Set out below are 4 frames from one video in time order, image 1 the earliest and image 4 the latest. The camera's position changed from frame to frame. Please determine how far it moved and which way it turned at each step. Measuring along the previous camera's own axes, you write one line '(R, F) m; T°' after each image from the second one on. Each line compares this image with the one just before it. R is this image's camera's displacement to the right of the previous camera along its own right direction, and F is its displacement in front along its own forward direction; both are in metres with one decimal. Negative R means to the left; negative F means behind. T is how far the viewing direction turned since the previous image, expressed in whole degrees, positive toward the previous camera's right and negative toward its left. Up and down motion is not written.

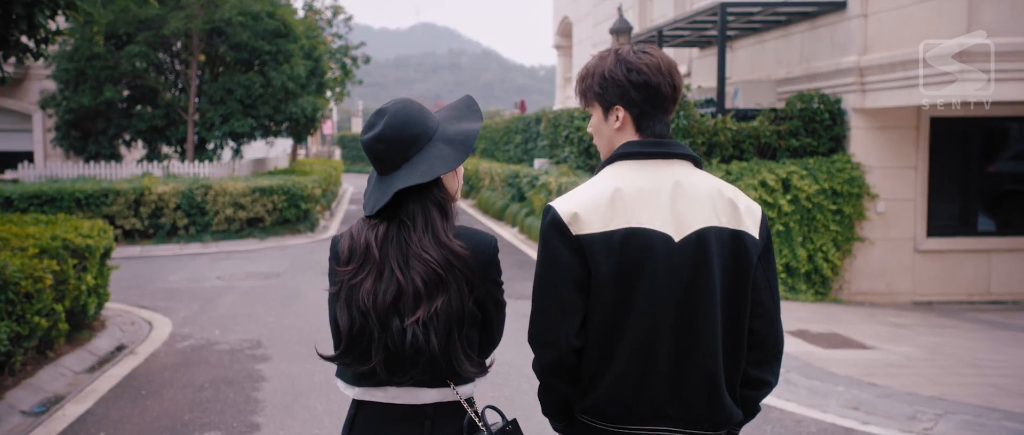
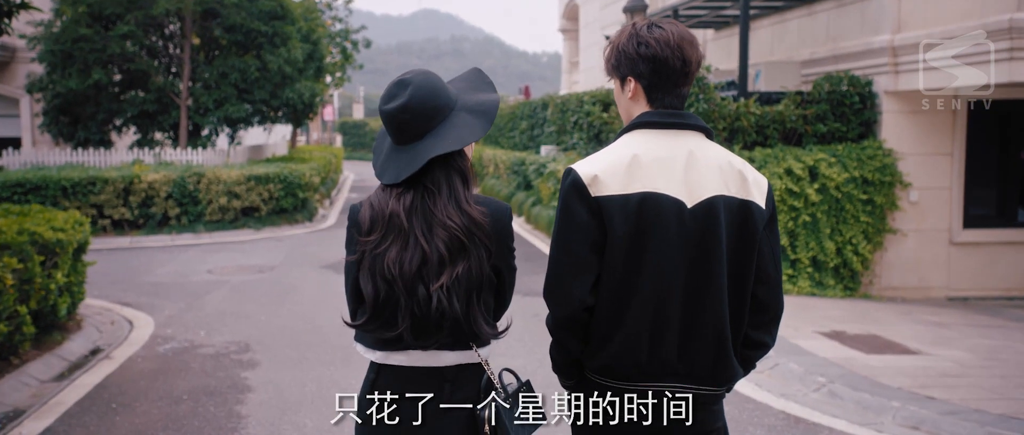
(-0.1, +0.7) m; 0°
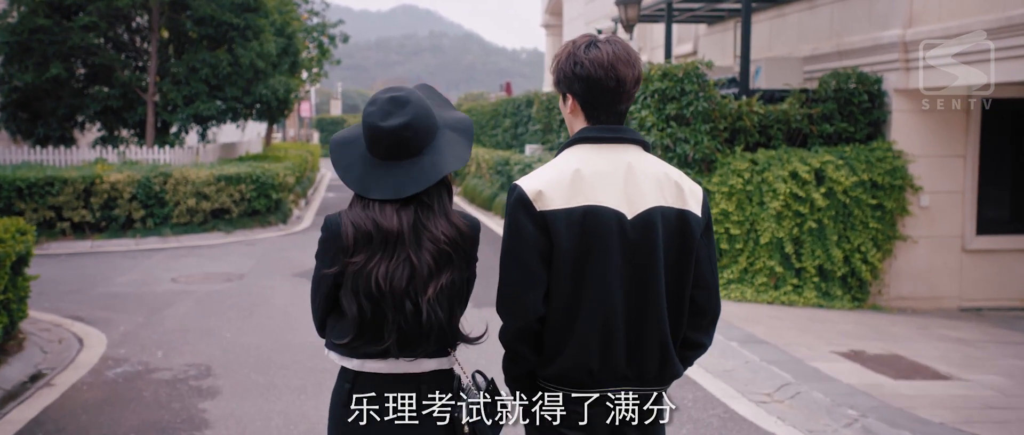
(-0.1, +0.7) m; +1°
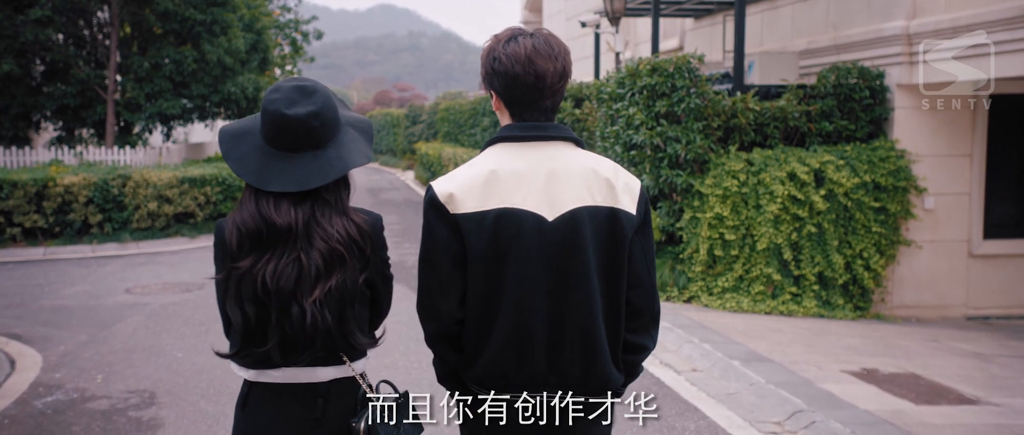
(0.0, +0.7) m; +1°
